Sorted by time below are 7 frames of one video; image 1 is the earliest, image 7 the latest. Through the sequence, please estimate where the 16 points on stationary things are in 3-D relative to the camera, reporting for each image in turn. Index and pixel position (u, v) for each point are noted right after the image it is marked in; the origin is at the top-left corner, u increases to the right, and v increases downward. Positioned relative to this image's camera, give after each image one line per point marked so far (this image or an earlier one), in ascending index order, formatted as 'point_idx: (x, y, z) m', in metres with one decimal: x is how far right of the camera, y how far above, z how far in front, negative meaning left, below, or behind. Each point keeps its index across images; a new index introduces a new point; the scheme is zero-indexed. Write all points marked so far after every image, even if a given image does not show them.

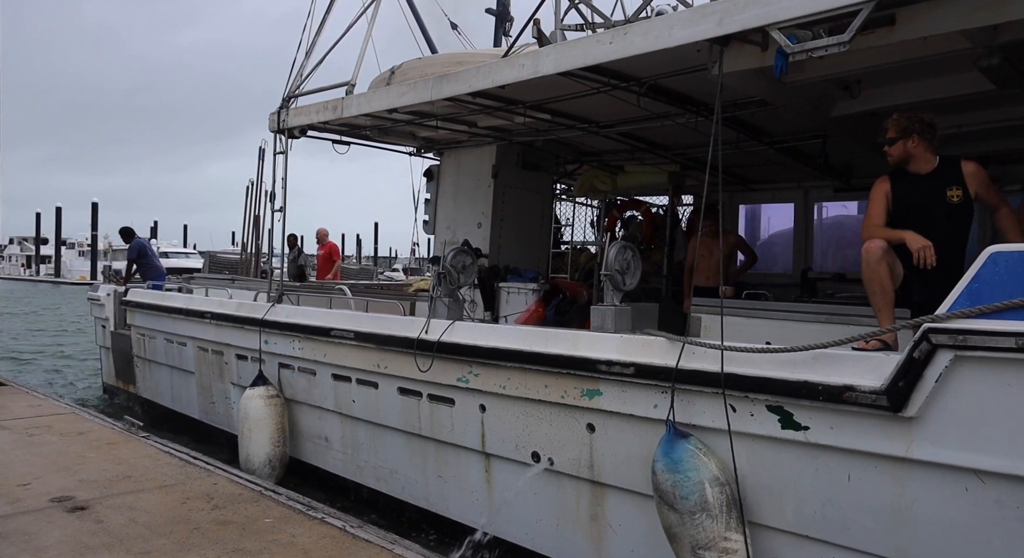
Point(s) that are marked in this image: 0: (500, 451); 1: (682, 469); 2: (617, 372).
0: (-0.1, -0.9, +3.8) m
1: (+0.6, -0.7, +2.8) m
2: (+0.5, -0.4, +3.2) m
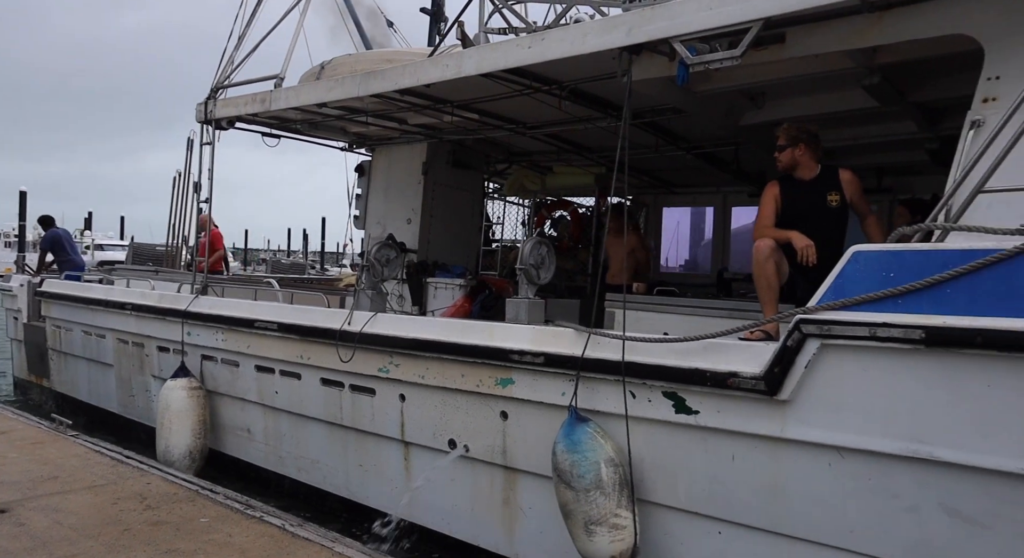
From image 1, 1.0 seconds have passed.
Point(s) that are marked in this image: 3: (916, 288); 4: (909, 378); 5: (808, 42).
0: (-0.5, -0.8, +3.9) m
1: (+0.3, -0.7, +2.9) m
2: (+0.1, -0.4, +3.3) m
3: (+1.2, 0.0, +2.3) m
4: (+1.2, -0.3, +2.3) m
5: (+1.2, +1.0, +3.1) m
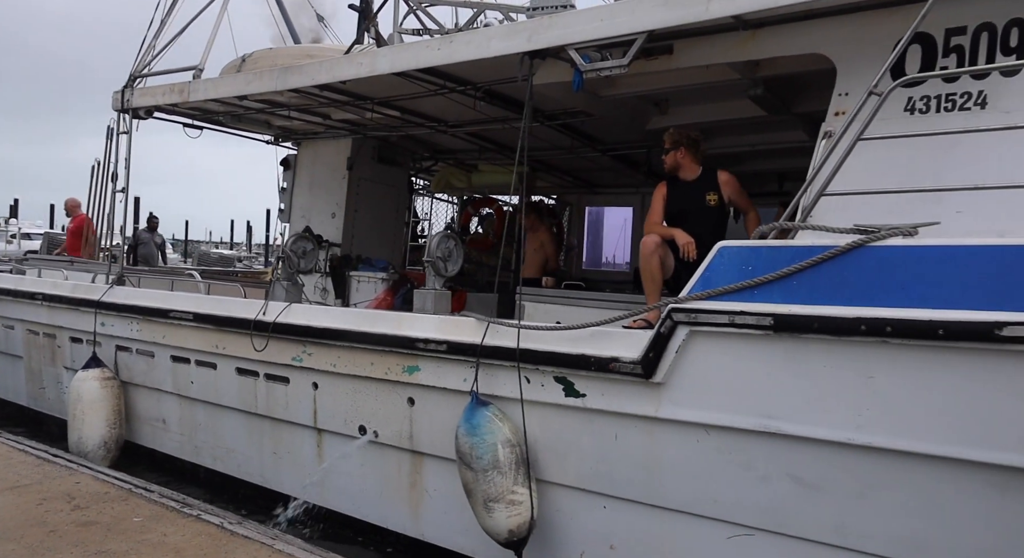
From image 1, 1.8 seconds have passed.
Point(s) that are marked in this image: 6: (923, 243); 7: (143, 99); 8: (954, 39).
0: (-1.0, -0.8, +4.1) m
1: (-0.1, -0.6, +3.1) m
2: (-0.4, -0.3, +3.5) m
3: (+0.9, 0.0, +2.6) m
4: (+0.9, -0.3, +2.6) m
5: (+0.8, +1.0, +3.3) m
6: (+1.3, +0.1, +2.4) m
7: (-2.6, +1.3, +5.3) m
8: (+1.6, +0.9, +2.7) m
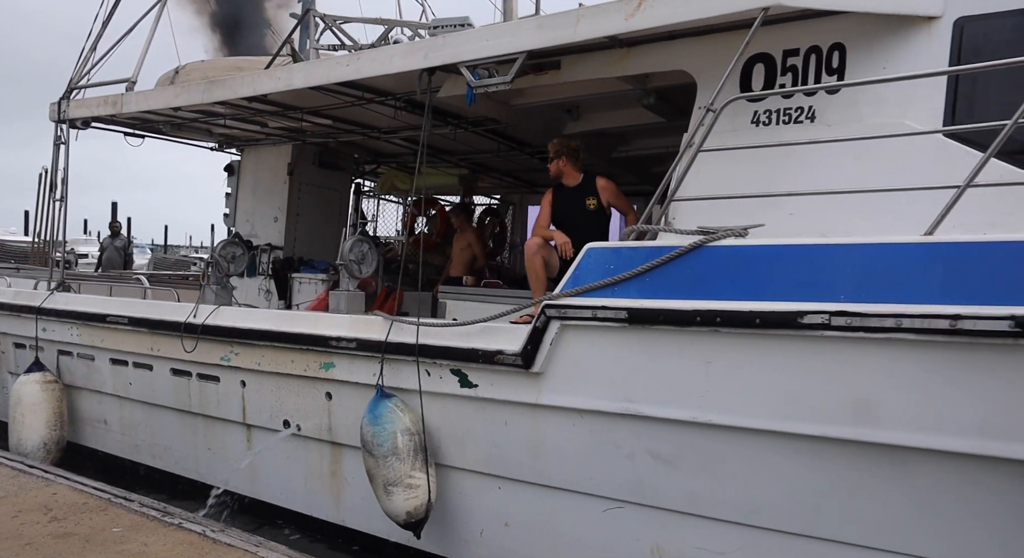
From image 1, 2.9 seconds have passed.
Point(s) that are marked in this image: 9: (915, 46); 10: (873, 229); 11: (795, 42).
0: (-1.5, -0.8, +4.3) m
1: (-0.6, -0.6, +3.4) m
2: (-0.8, -0.3, +3.8) m
3: (+0.4, 0.0, +2.9) m
4: (+0.4, -0.3, +2.9) m
5: (+0.3, +1.0, +3.6) m
6: (+0.8, +0.1, +2.7) m
7: (-3.2, +1.2, +5.5) m
8: (+1.1, +0.9, +3.0) m
9: (+1.5, +0.9, +2.8) m
10: (+1.3, +0.2, +2.7) m
11: (+1.1, +0.9, +3.0) m
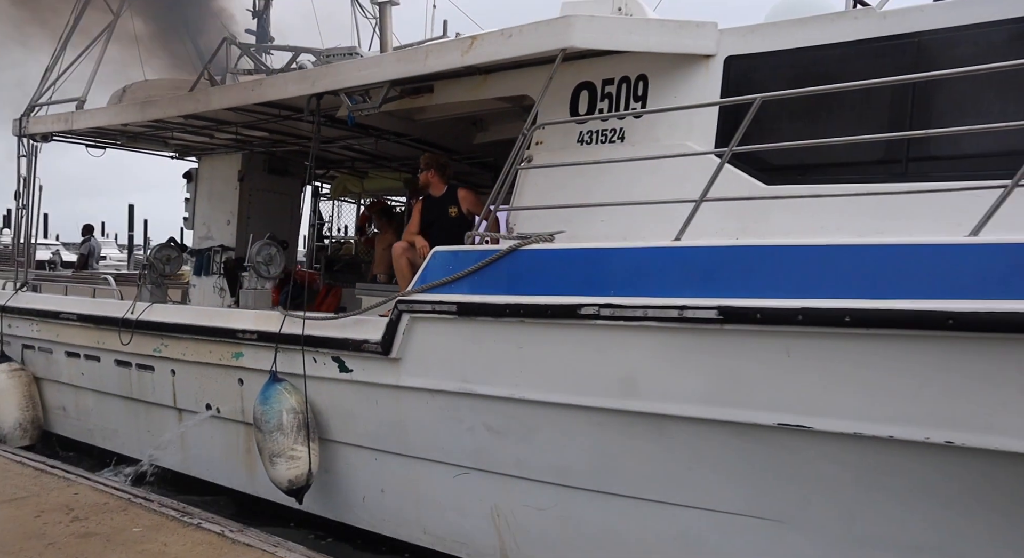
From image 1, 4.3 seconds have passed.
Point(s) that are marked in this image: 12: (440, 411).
0: (-2.1, -0.8, +4.8) m
1: (-1.3, -0.6, +3.9) m
2: (-1.5, -0.3, +4.3) m
3: (-0.2, 0.0, +3.4) m
4: (-0.3, -0.3, +3.4) m
5: (-0.4, +1.0, +4.1) m
6: (+0.2, +0.1, +3.2) m
7: (-3.9, +1.2, +6.0) m
8: (+0.4, +0.9, +3.5) m
9: (+0.8, +0.9, +3.3) m
10: (+0.6, +0.2, +3.2) m
11: (+0.5, +1.0, +3.5) m
12: (-0.3, -0.6, +3.6) m
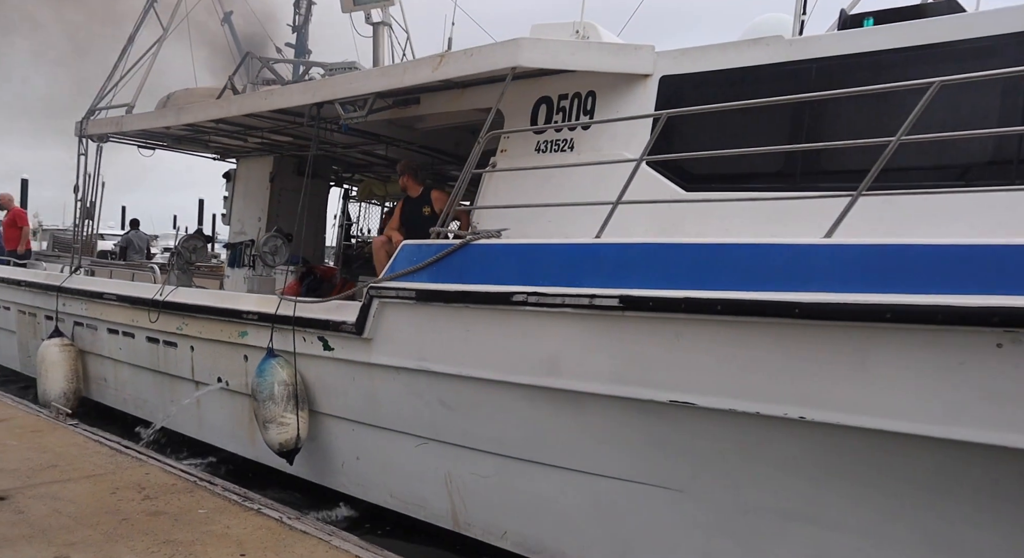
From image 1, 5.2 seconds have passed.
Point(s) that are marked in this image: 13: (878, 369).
0: (-2.2, -0.7, +5.4) m
1: (-1.5, -0.6, +4.4) m
2: (-1.7, -0.3, +4.8) m
3: (-0.5, +0.1, +3.8) m
4: (-0.5, -0.2, +3.8) m
5: (-0.5, +1.1, +4.6) m
6: (-0.1, +0.2, +3.6) m
7: (-3.8, +1.4, +6.8) m
8: (+0.3, +0.9, +3.9) m
9: (+0.6, +0.9, +3.6) m
10: (+0.4, +0.2, +3.6) m
11: (+0.3, +1.0, +3.9) m
12: (-0.6, -0.6, +4.0) m
13: (+1.2, -0.3, +2.5) m
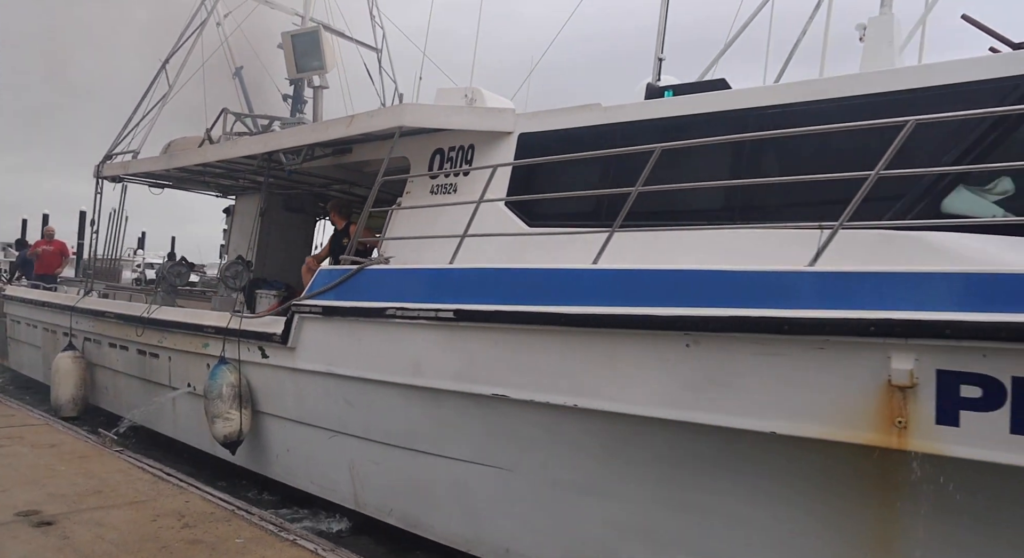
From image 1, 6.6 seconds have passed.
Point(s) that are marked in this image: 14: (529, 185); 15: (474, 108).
0: (-2.8, -0.9, +6.3) m
1: (-2.1, -0.7, +5.3) m
2: (-2.3, -0.4, +5.7) m
3: (-1.1, -0.1, +4.7) m
4: (-1.2, -0.3, +4.6) m
5: (-1.1, +0.9, +5.5) m
6: (-0.7, +0.1, +4.4) m
7: (-4.3, +1.2, +7.8) m
8: (-0.4, +0.8, +4.7) m
9: (-0.1, +0.8, +4.4) m
10: (-0.3, +0.1, +4.4) m
11: (-0.4, +0.9, +4.7) m
12: (-1.2, -0.7, +4.8) m
13: (+0.5, -0.4, +3.3) m
14: (+0.1, +0.5, +4.3) m
15: (-0.2, +1.0, +4.4) m
